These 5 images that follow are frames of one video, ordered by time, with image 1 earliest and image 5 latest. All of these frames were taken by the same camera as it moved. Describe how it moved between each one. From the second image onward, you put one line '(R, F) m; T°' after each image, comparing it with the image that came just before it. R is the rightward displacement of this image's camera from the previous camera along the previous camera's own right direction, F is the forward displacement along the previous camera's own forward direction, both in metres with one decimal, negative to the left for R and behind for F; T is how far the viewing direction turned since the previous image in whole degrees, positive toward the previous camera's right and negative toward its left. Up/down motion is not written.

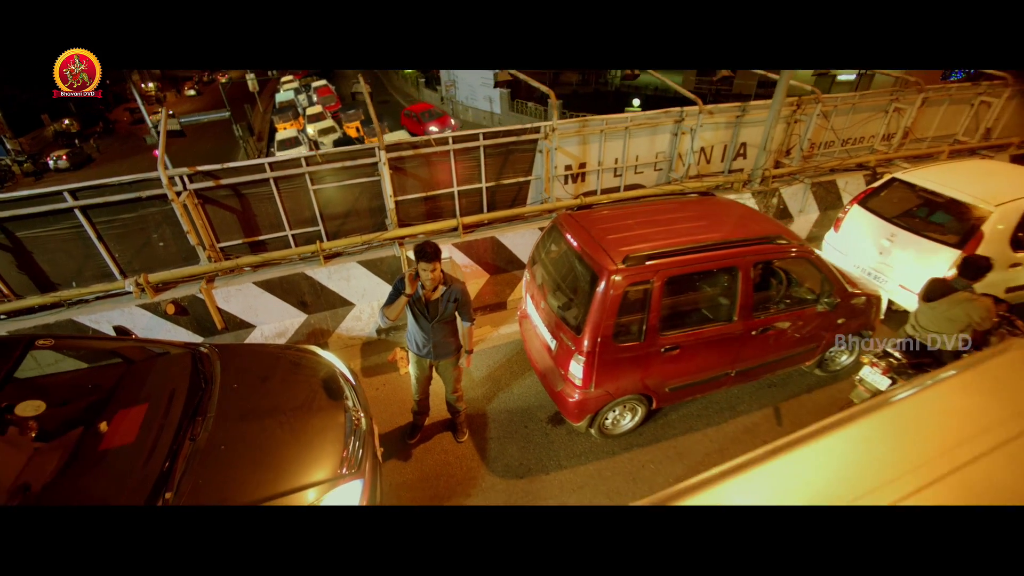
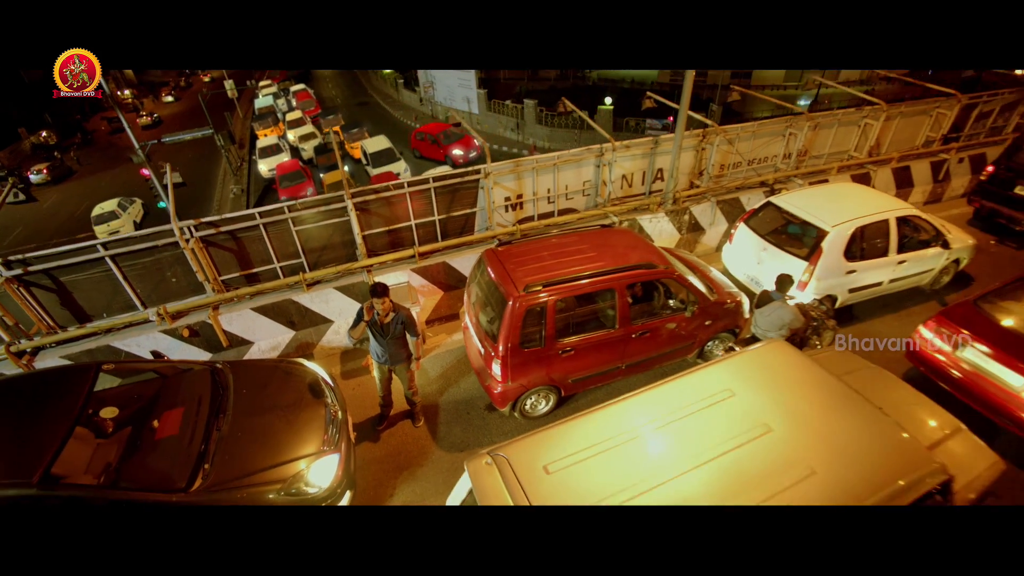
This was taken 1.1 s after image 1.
(+0.5, -1.1) m; +1°
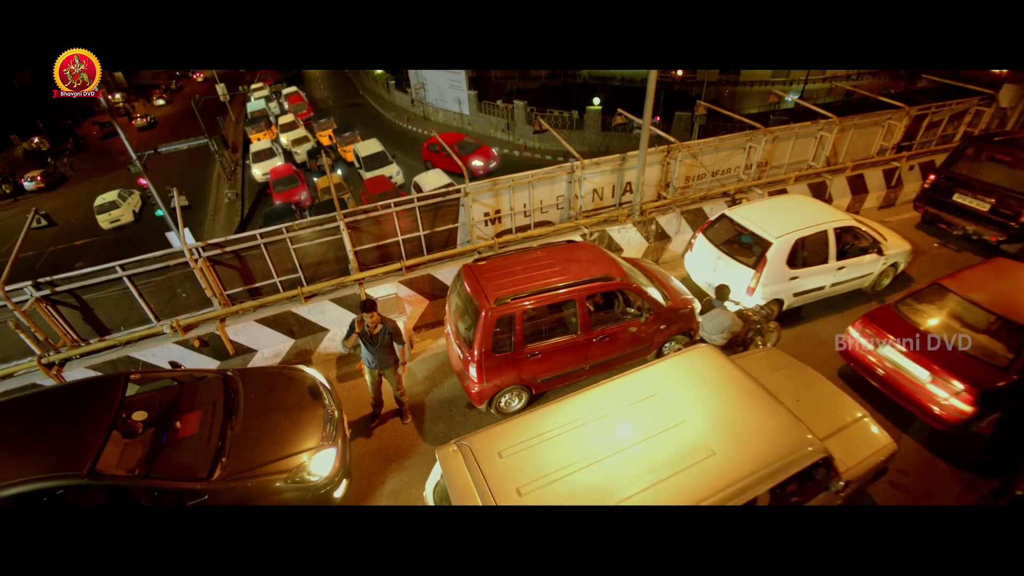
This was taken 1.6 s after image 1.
(+0.2, -0.6) m; 0°
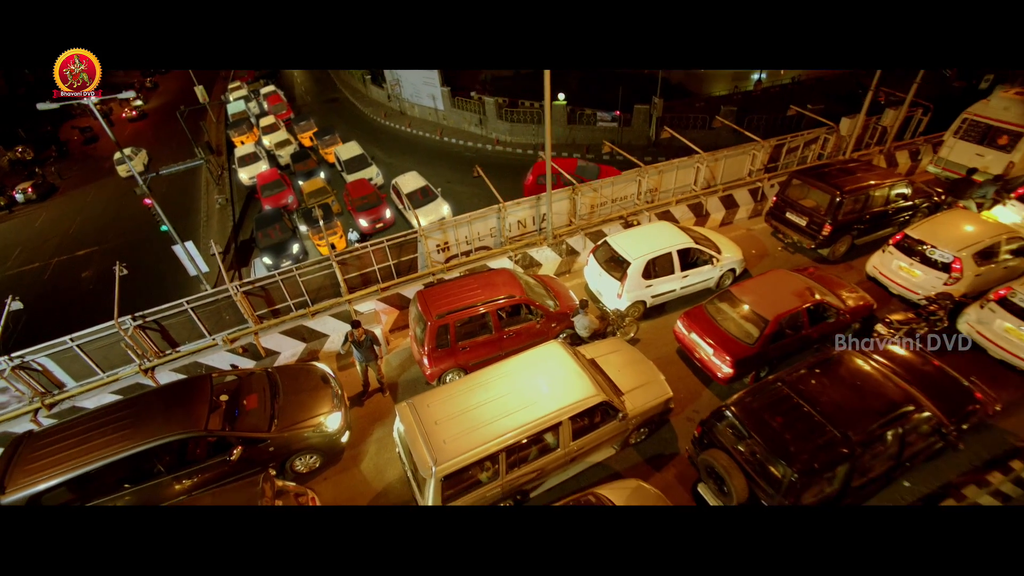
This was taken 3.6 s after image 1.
(+0.9, -2.8) m; +1°
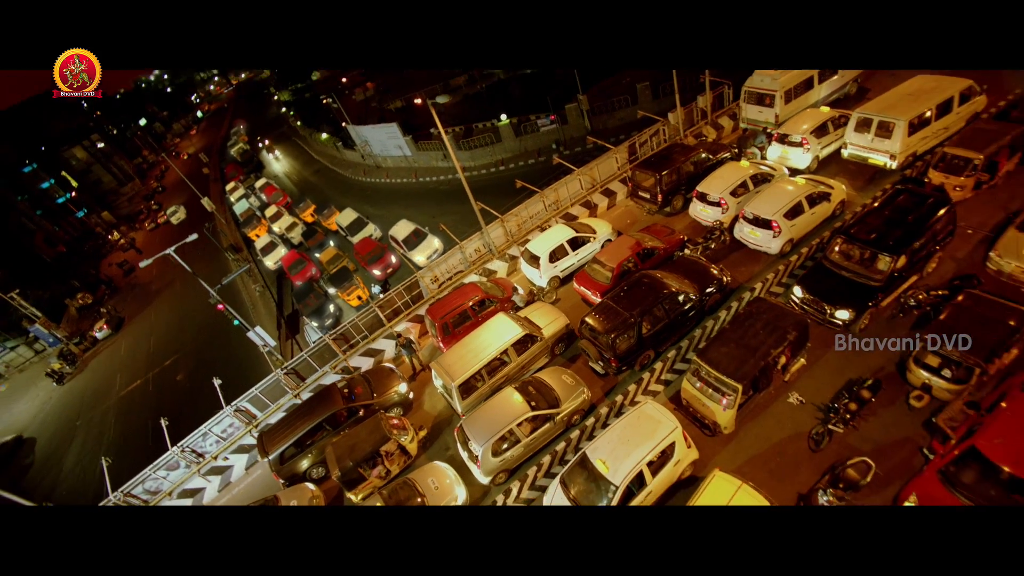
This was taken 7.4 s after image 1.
(+1.7, -6.1) m; -2°
